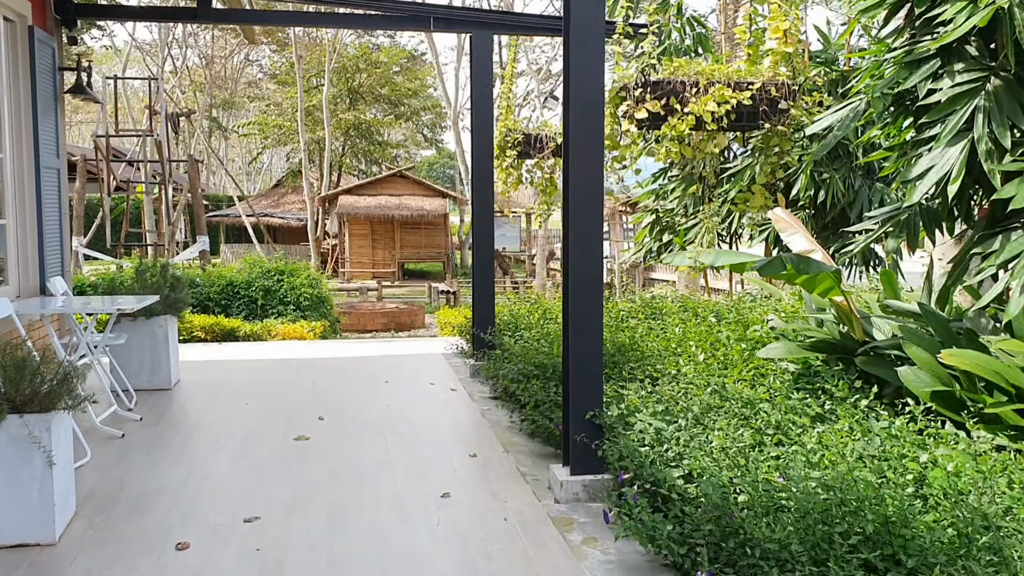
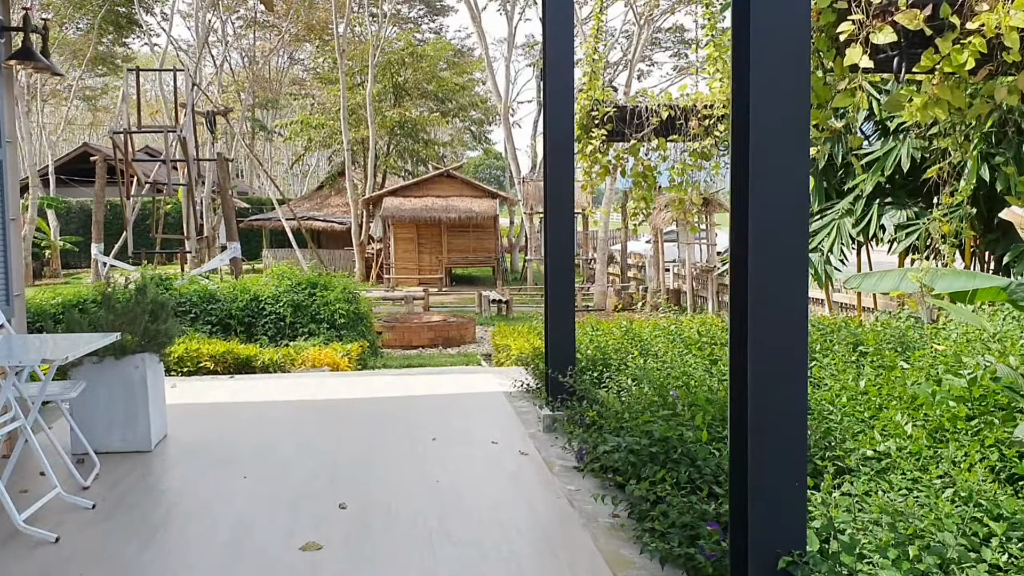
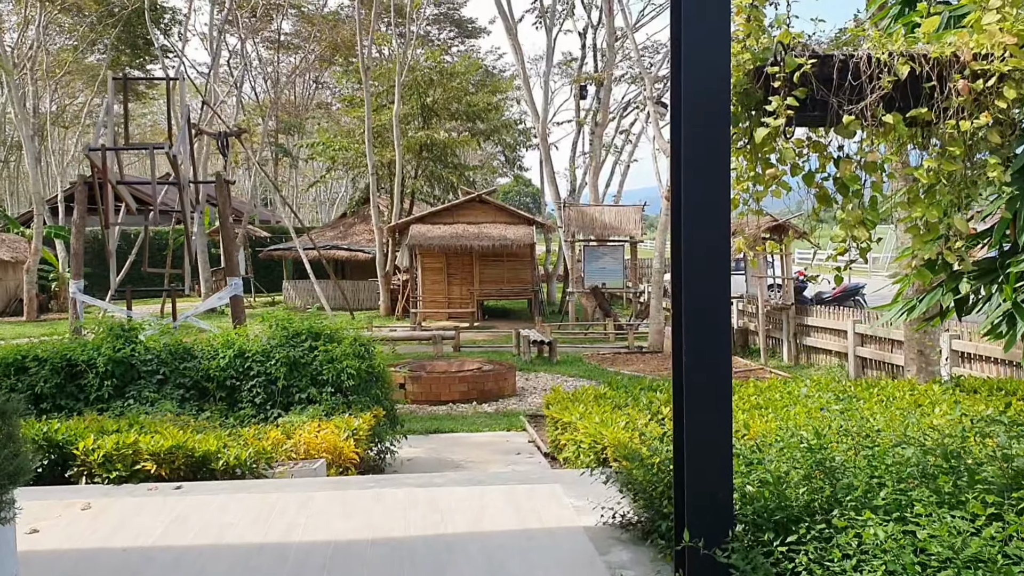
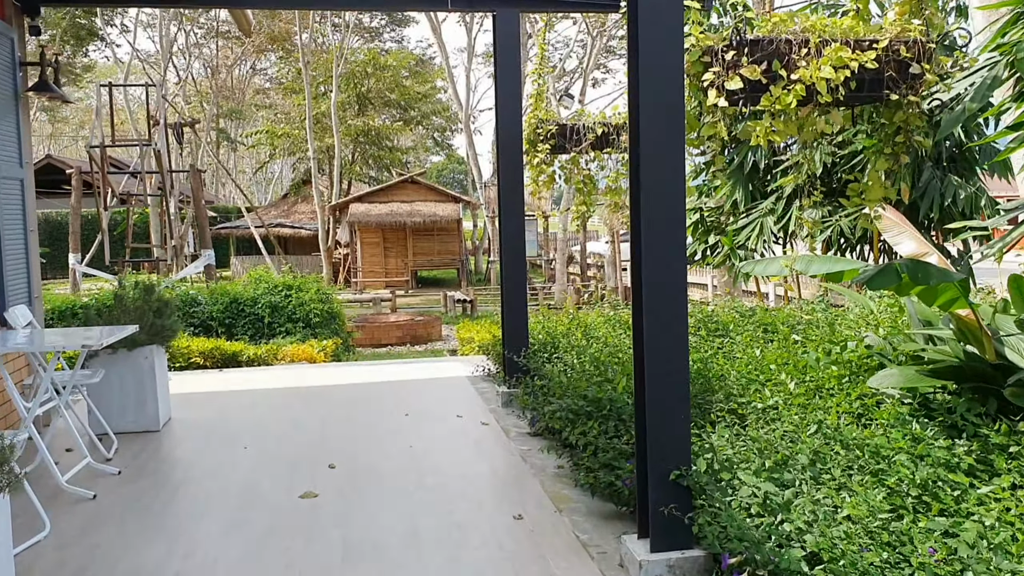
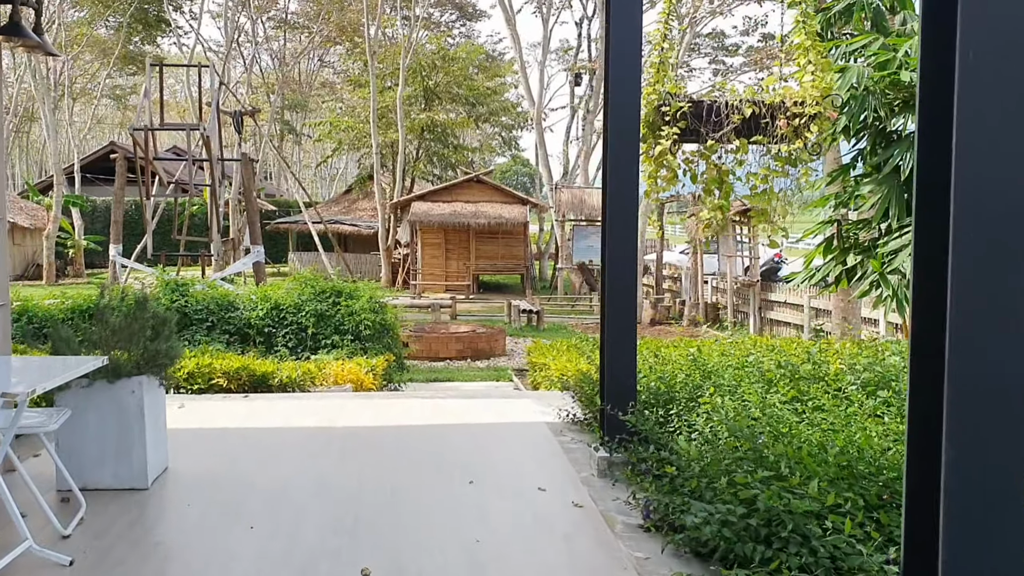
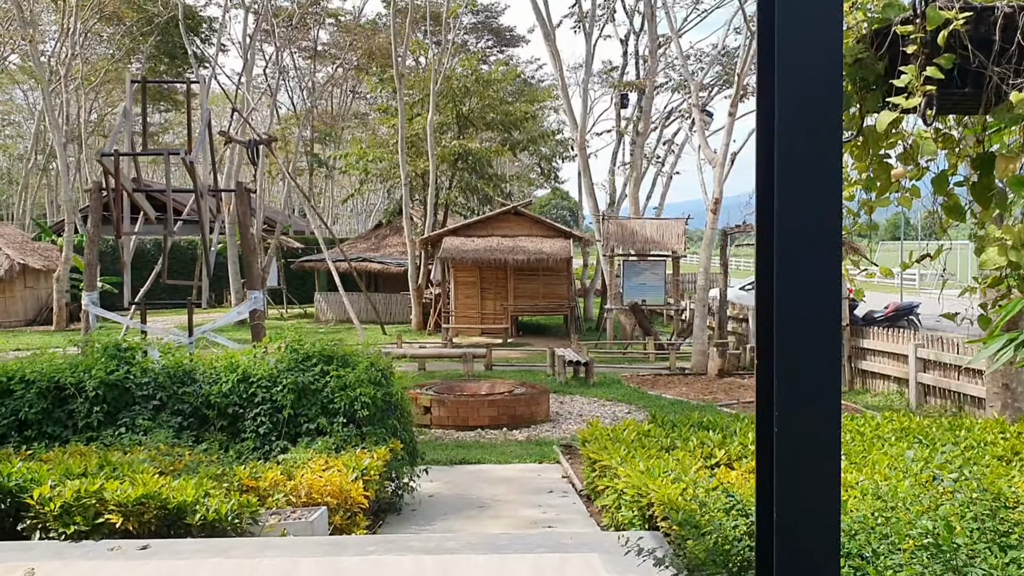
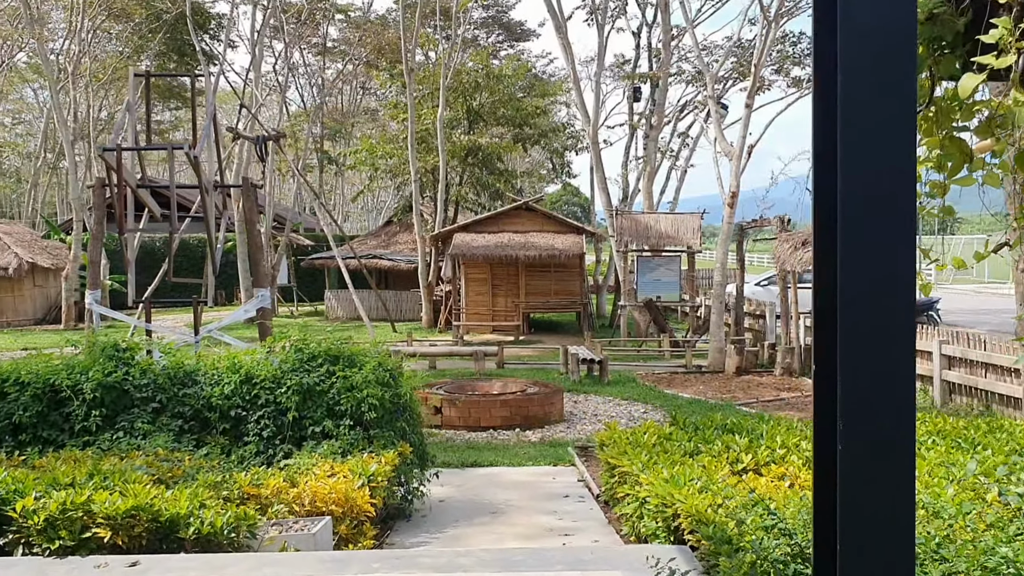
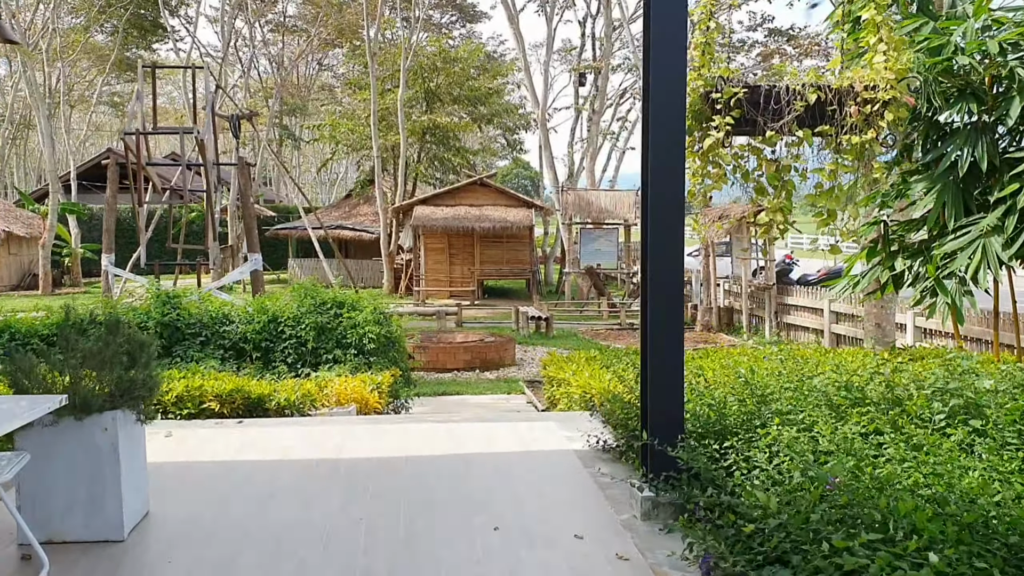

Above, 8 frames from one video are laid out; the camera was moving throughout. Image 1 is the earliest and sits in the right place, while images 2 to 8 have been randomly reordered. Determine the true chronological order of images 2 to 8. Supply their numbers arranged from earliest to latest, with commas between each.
4, 2, 5, 8, 3, 6, 7
